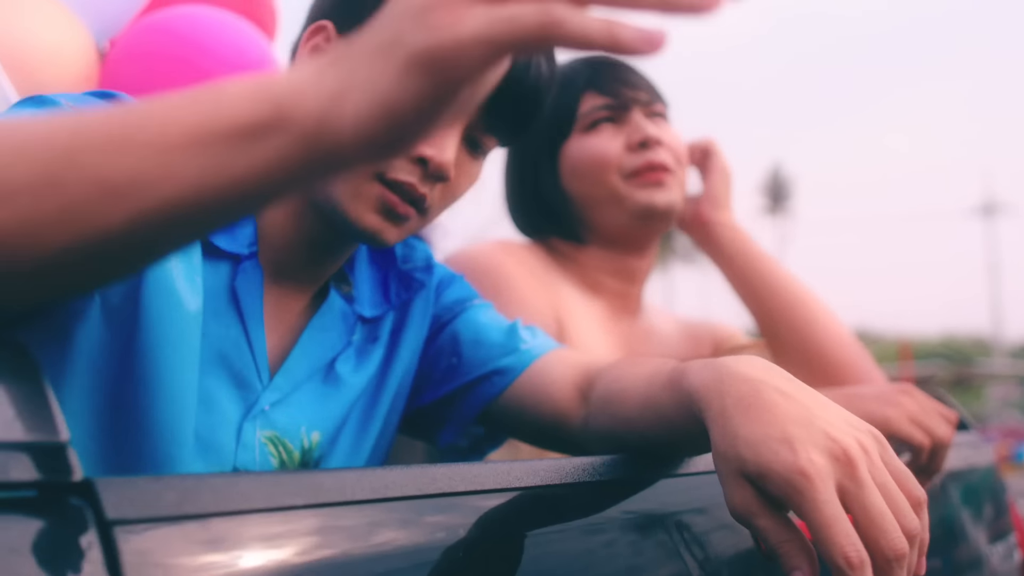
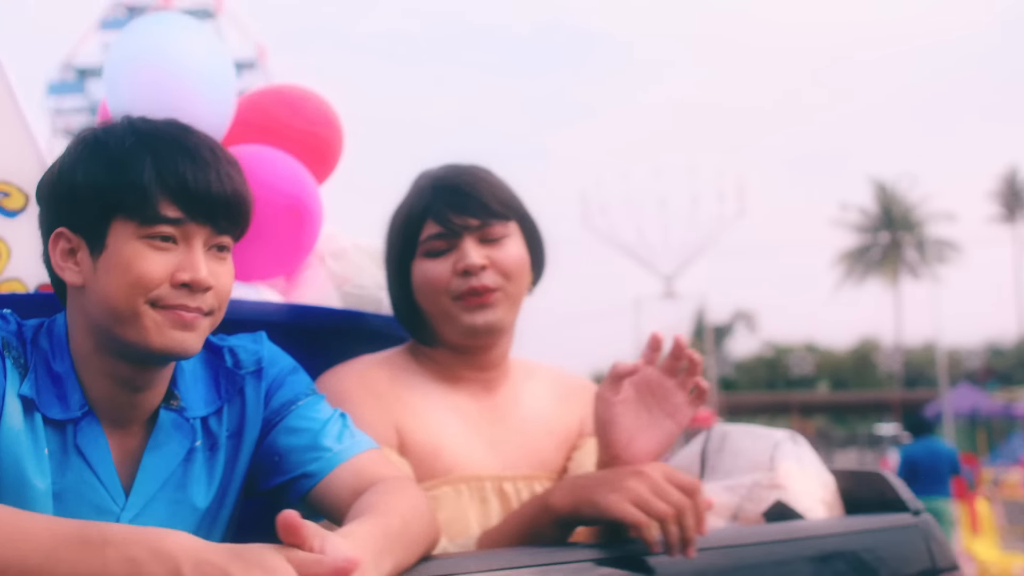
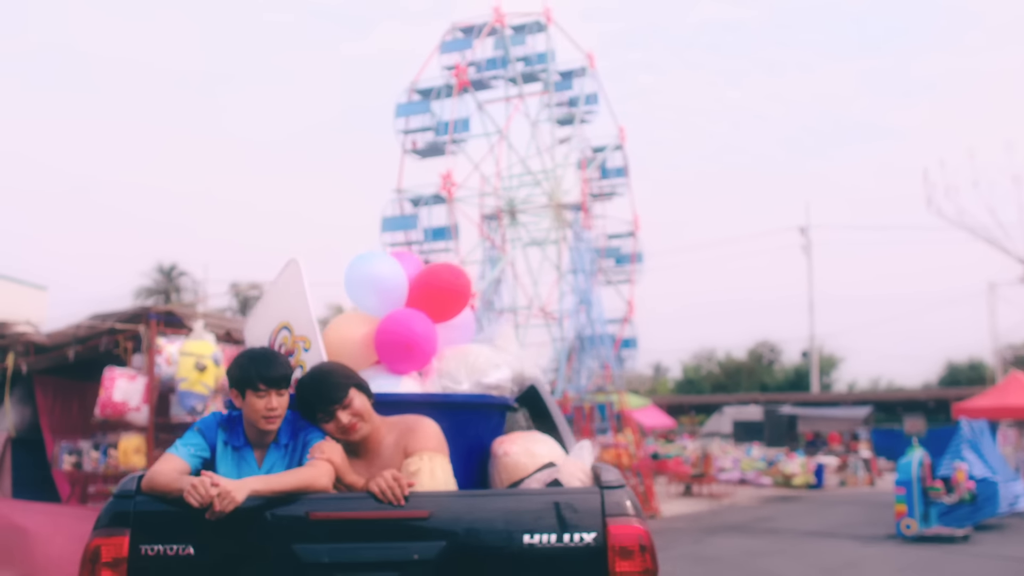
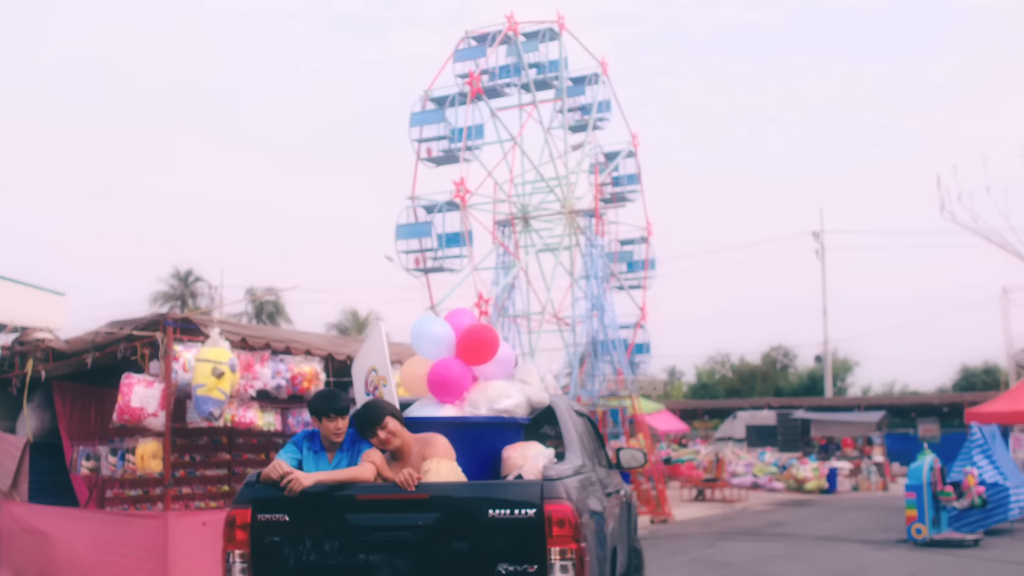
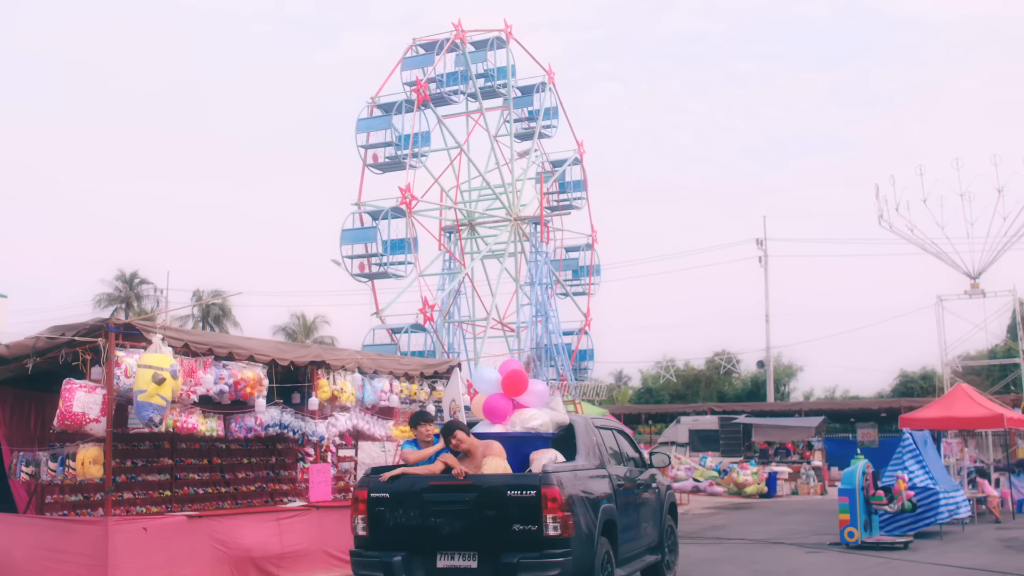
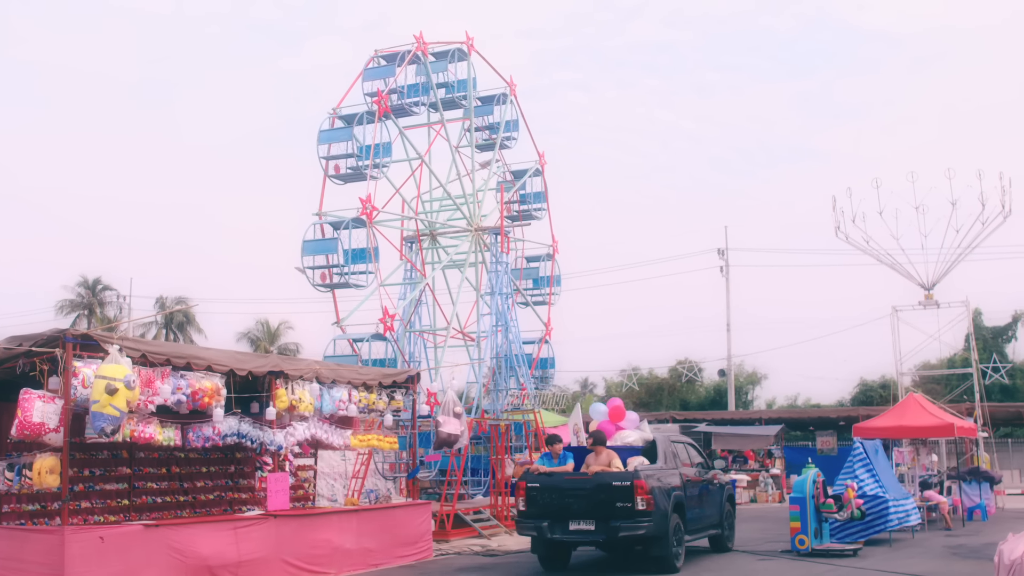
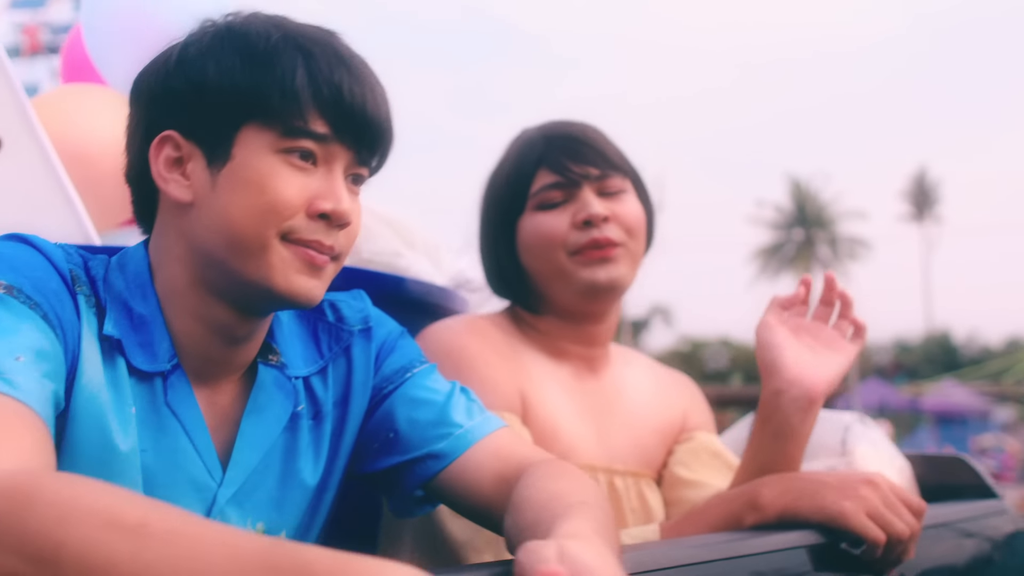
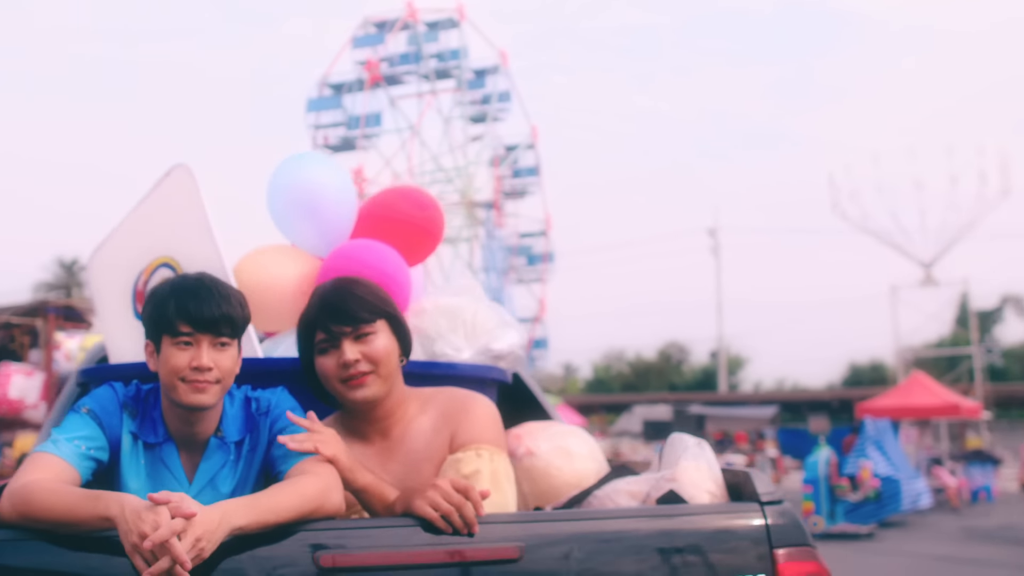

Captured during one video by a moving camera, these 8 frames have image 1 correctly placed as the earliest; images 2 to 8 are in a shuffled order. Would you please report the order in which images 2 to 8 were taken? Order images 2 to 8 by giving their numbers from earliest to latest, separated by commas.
7, 2, 8, 3, 4, 5, 6
